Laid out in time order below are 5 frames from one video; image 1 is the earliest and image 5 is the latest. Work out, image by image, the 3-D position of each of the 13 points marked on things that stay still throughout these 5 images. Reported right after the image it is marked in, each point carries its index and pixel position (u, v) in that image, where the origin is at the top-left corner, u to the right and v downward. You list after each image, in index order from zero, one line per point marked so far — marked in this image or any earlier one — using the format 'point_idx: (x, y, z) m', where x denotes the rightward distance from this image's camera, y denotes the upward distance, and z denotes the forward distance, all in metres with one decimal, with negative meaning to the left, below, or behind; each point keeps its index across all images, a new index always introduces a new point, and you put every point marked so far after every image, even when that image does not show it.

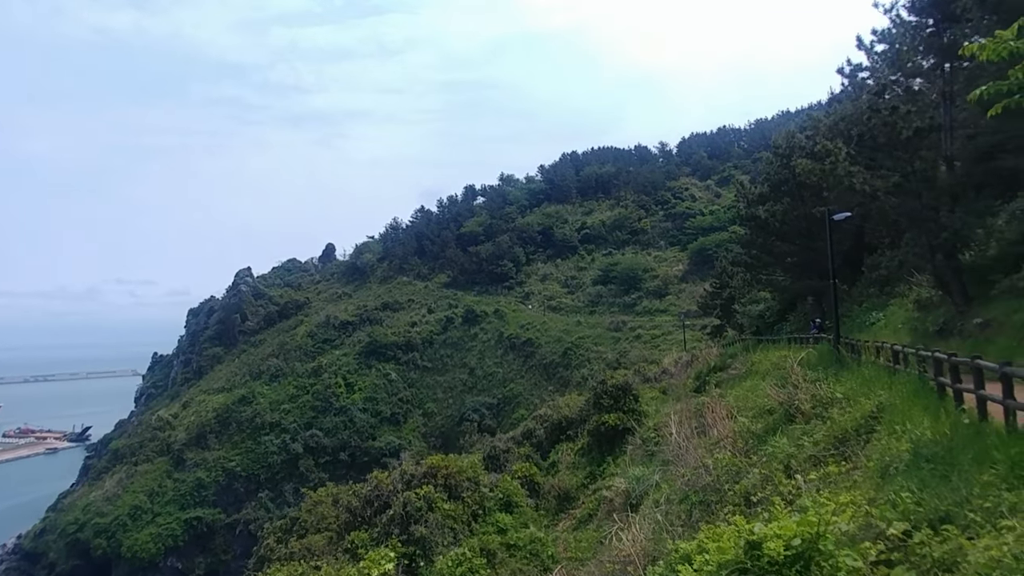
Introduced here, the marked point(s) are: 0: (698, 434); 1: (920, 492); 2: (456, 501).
0: (+3.0, -2.4, +12.7) m
1: (+2.6, -1.3, +4.9) m
2: (-1.3, -4.8, +17.5) m
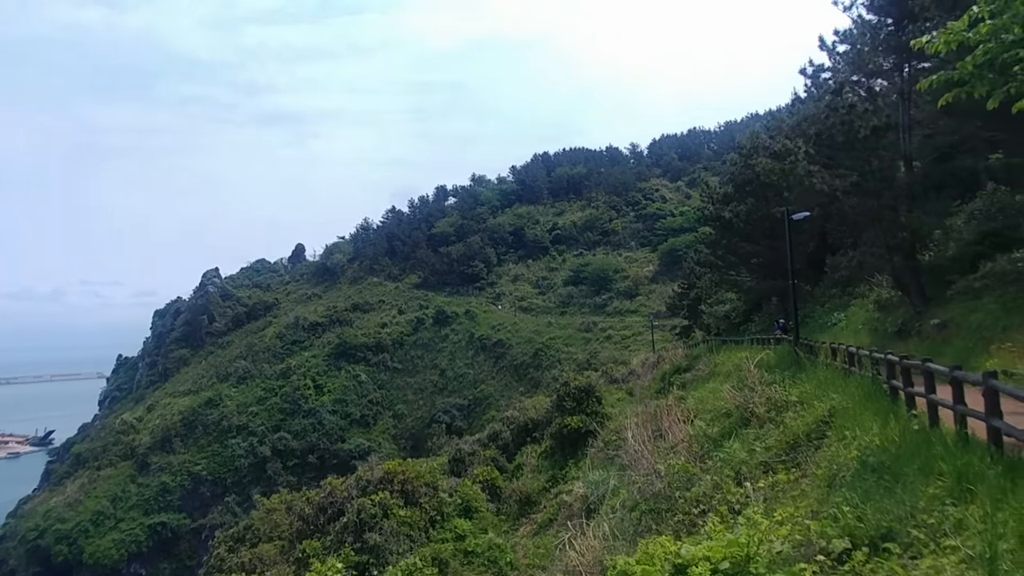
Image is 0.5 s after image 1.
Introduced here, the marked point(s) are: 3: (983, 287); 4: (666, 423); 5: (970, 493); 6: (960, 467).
0: (+2.3, -2.4, +12.4) m
1: (+2.1, -1.3, +4.6) m
2: (-2.2, -4.9, +17.1) m
3: (+7.8, 0.0, +12.8) m
4: (+2.6, -2.3, +13.1) m
5: (+2.4, -1.1, +4.0) m
6: (+2.5, -1.0, +4.3) m
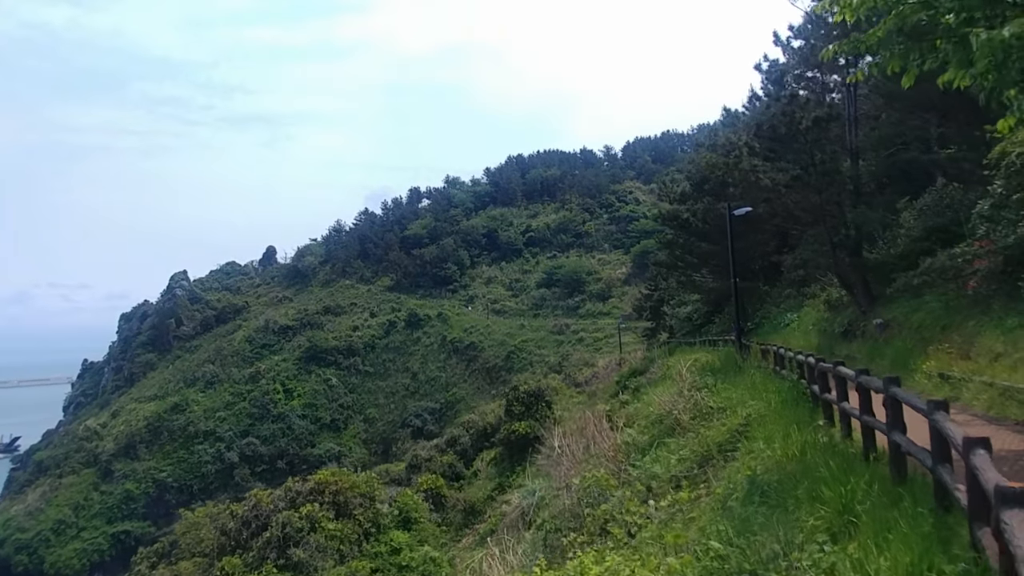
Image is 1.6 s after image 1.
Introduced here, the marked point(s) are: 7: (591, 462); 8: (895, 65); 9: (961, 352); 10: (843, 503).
0: (+1.1, -2.4, +11.7) m
1: (+1.1, -1.3, +3.9) m
2: (-3.5, -4.9, +16.2) m
3: (+6.6, +0.1, +12.2) m
4: (+1.4, -2.3, +12.3) m
5: (+1.5, -1.0, +3.3) m
6: (+1.6, -1.0, +3.6) m
7: (+1.1, -2.3, +10.3) m
8: (+2.9, +1.7, +5.8) m
9: (+5.4, -0.8, +9.5) m
10: (+1.5, -1.0, +3.6) m
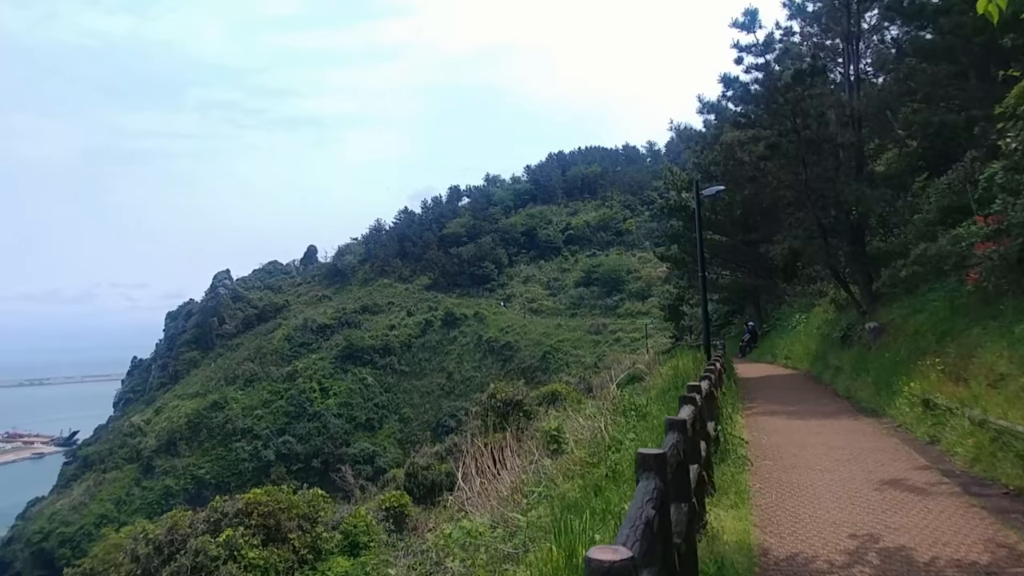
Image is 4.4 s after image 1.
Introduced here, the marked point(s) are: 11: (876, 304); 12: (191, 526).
0: (-0.1, -2.4, +9.6) m
1: (-0.5, -1.2, +1.8) m
2: (-4.4, -4.8, +14.4) m
3: (+5.4, +0.1, +9.7) m
4: (+0.3, -2.2, +10.2) m
5: (-0.3, -1.0, +1.2) m
6: (-0.1, -0.9, +1.5) m
7: (-0.2, -2.3, +8.2) m
8: (+1.3, +1.7, +3.6) m
9: (+4.1, -0.8, +7.1) m
10: (-0.2, -0.9, +1.5) m
11: (+6.0, -0.3, +12.1) m
12: (-5.9, -4.4, +14.5) m
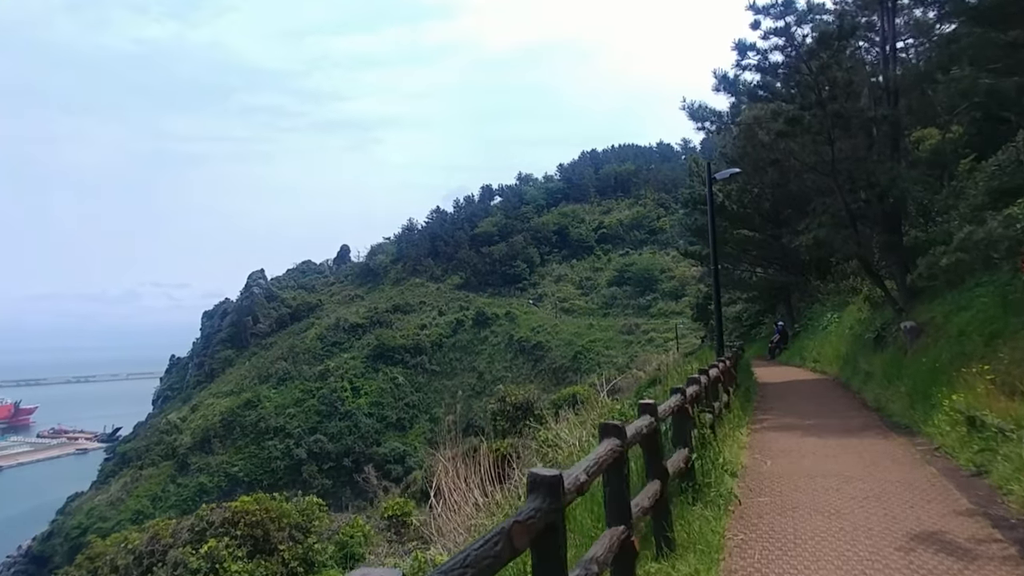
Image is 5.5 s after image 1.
0: (-0.3, -2.3, +8.6) m
1: (-1.0, -1.1, +0.8) m
2: (-4.3, -4.7, +13.6) m
3: (+5.2, +0.2, +8.5) m
4: (+0.1, -2.1, +9.2) m
5: (-0.8, -0.9, +0.2) m
6: (-0.7, -0.8, +0.5) m
7: (-0.4, -2.2, +7.2) m
8: (+0.9, +1.8, +2.5) m
9: (+3.8, -0.7, +5.9) m
10: (-0.7, -0.9, +0.5) m
11: (+5.9, -0.2, +10.8) m
12: (-5.8, -4.3, +13.7) m
